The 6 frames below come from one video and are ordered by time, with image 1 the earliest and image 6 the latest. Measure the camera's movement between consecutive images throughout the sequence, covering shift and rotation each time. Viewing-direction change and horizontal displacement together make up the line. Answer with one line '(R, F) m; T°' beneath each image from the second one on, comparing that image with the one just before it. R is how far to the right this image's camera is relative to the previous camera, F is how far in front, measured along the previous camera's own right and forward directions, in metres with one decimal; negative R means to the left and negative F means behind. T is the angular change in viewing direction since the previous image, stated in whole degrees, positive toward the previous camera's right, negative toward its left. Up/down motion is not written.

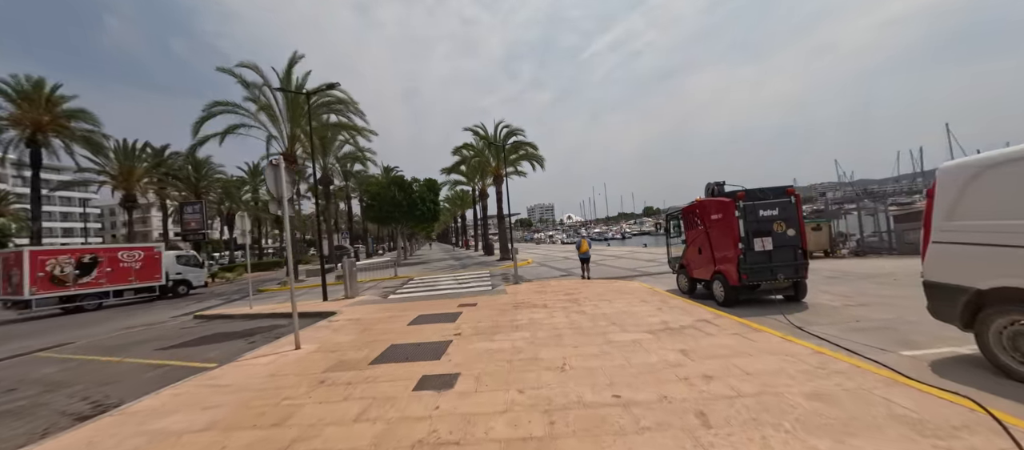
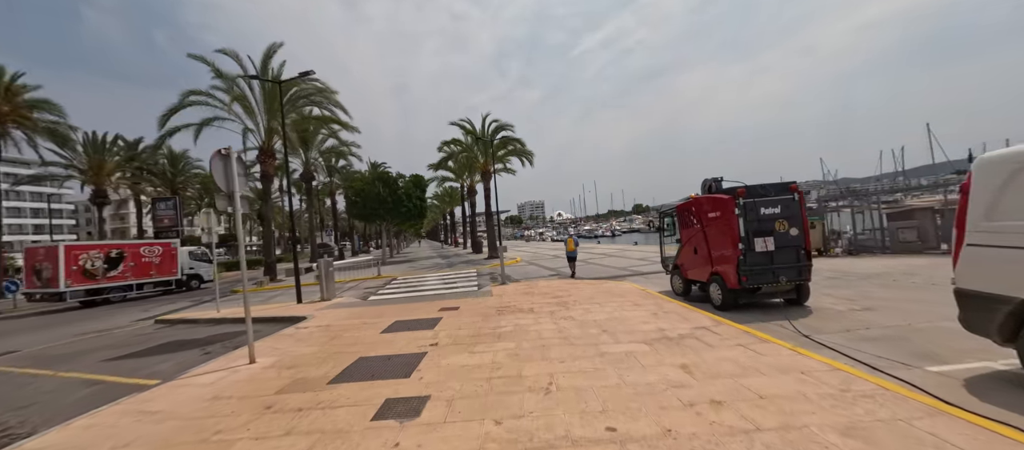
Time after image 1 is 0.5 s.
(+0.2, +0.6) m; +1°
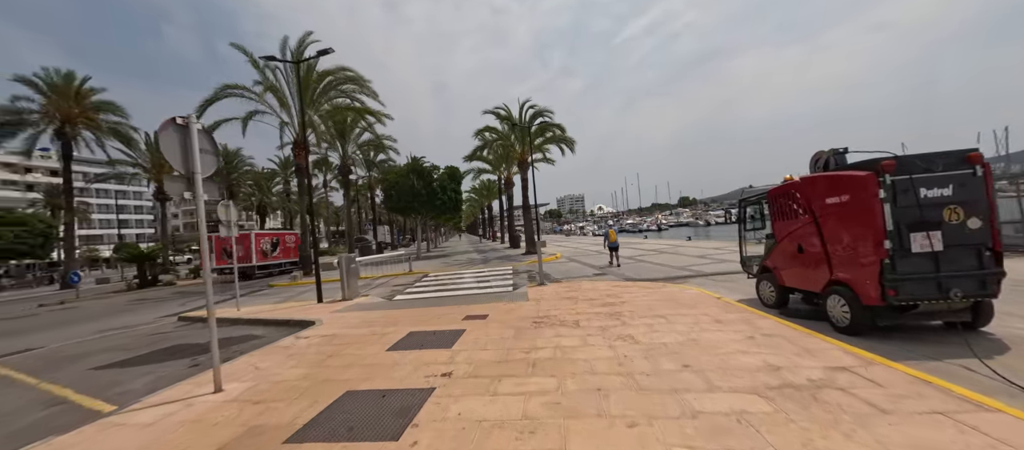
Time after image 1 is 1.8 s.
(0.0, +1.6) m; -7°
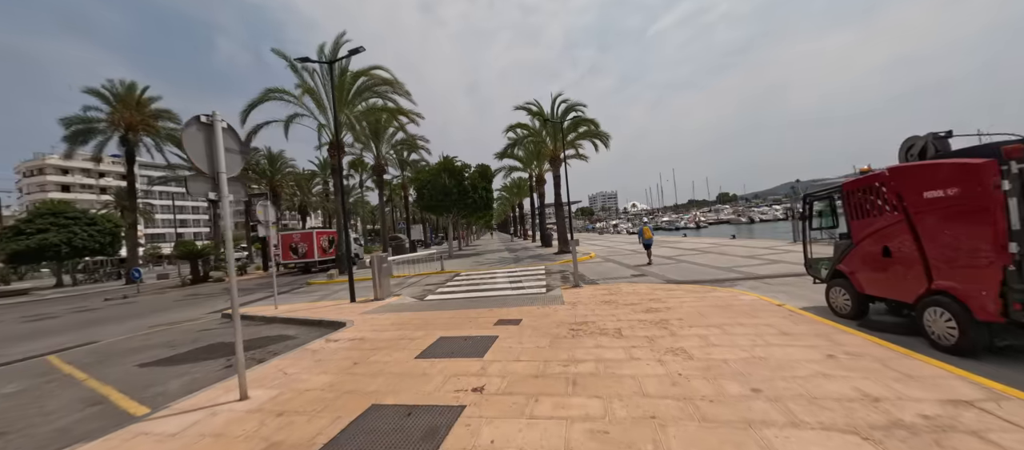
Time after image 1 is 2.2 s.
(-0.1, +0.5) m; -5°
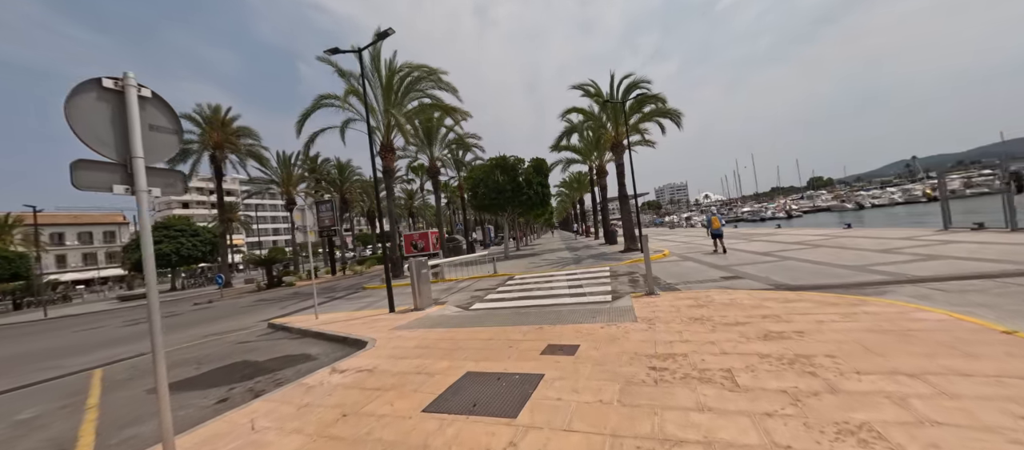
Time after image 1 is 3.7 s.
(+0.2, +1.7) m; -10°
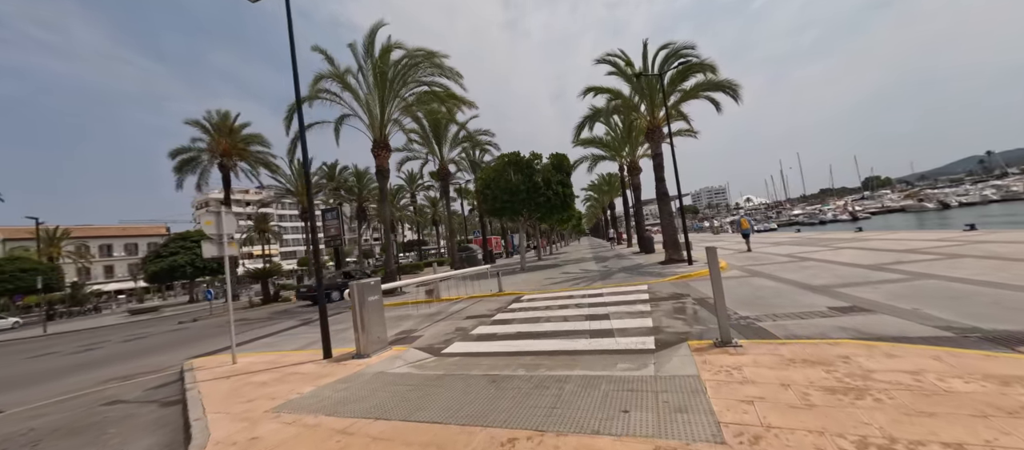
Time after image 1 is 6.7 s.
(+0.9, +3.3) m; -5°
